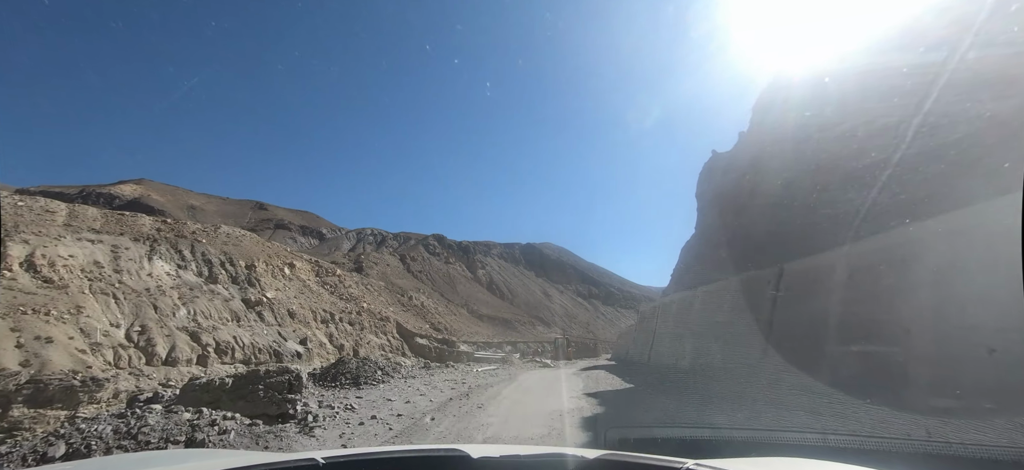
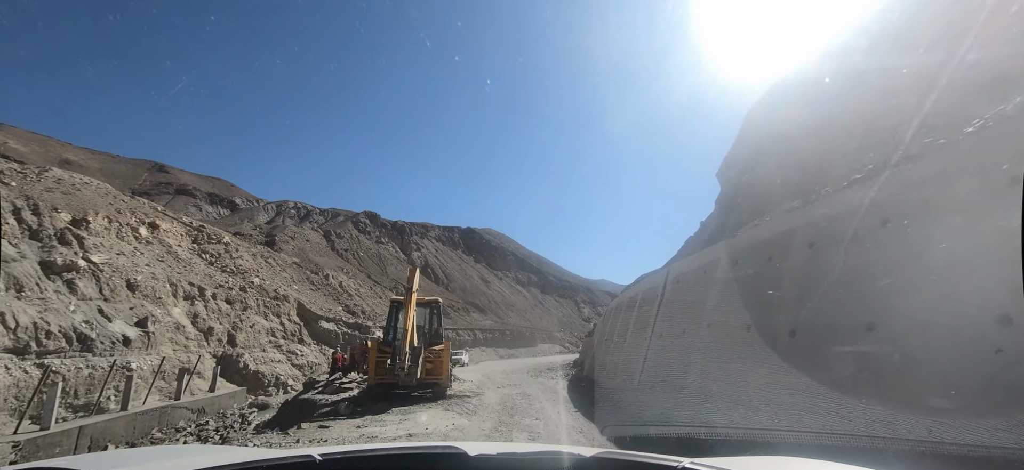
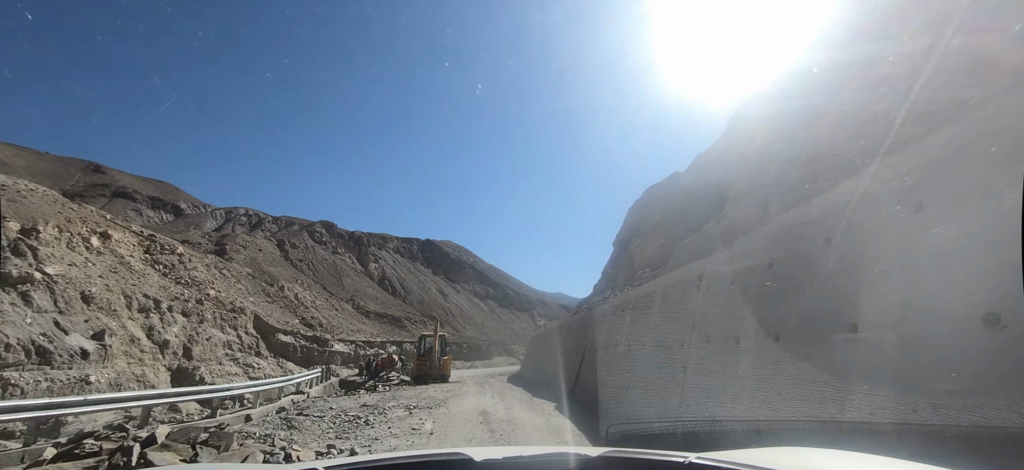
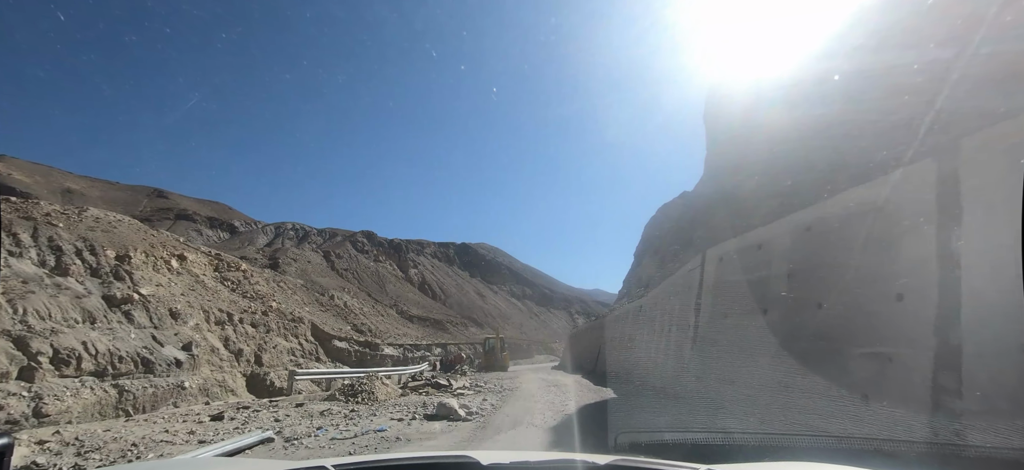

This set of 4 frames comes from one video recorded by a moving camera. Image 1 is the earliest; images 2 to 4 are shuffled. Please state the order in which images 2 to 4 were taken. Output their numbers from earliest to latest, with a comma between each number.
4, 3, 2
